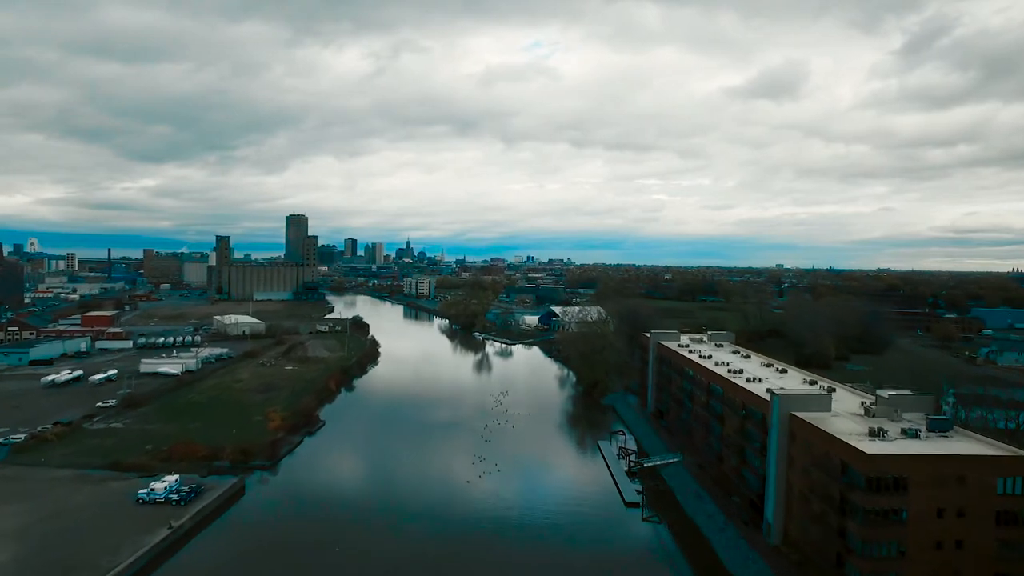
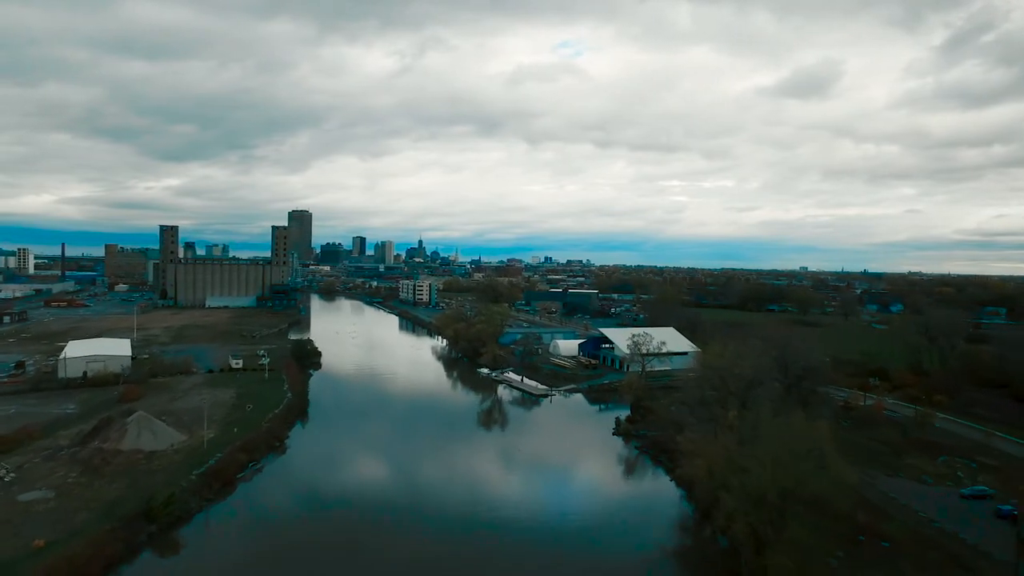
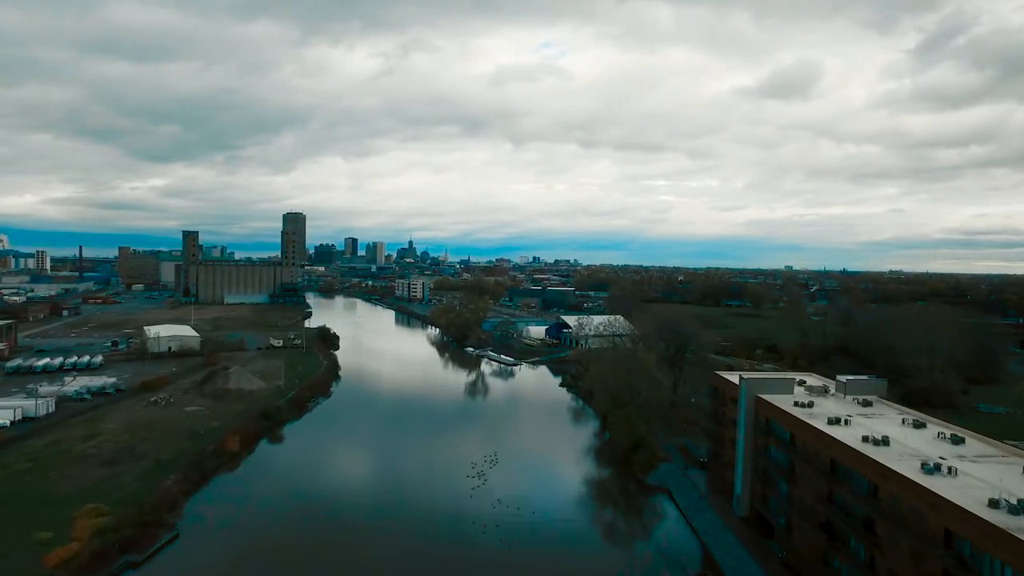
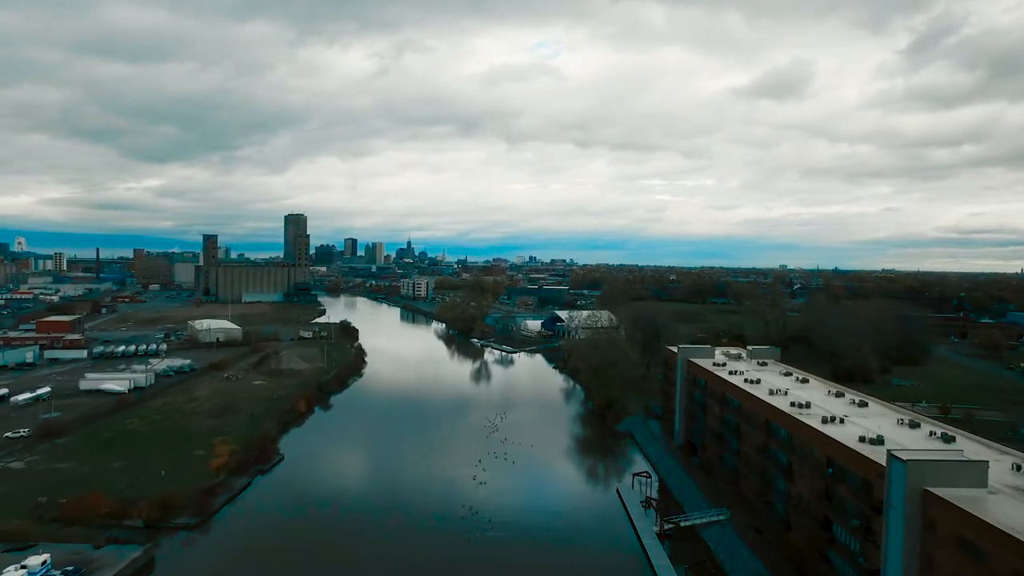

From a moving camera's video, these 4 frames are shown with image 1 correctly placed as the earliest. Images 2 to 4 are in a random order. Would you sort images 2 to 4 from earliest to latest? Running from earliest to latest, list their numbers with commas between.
4, 3, 2
